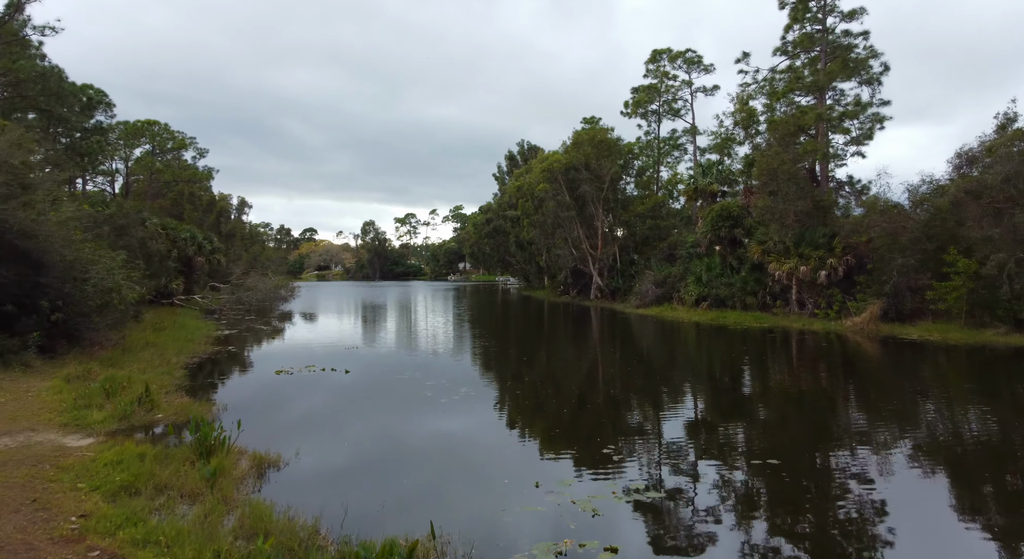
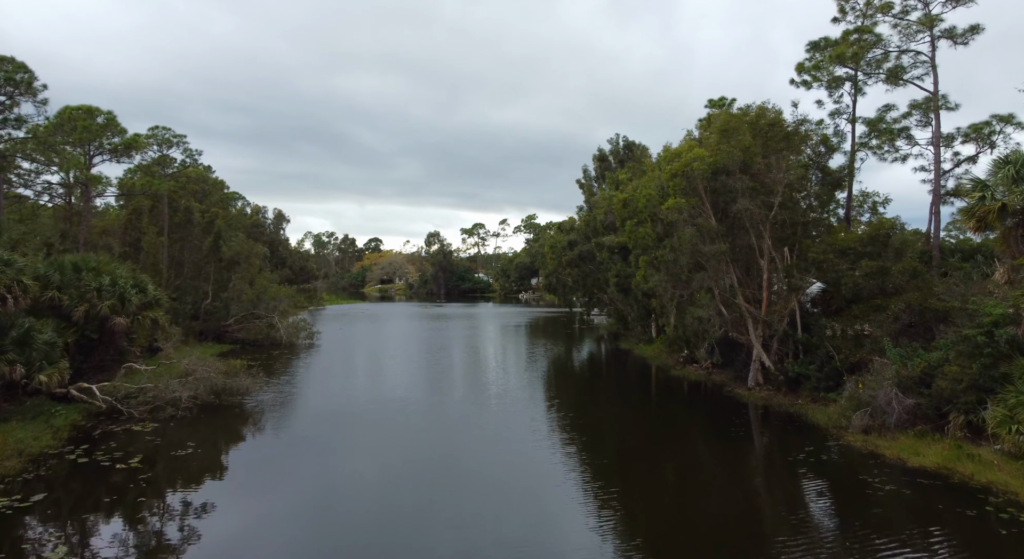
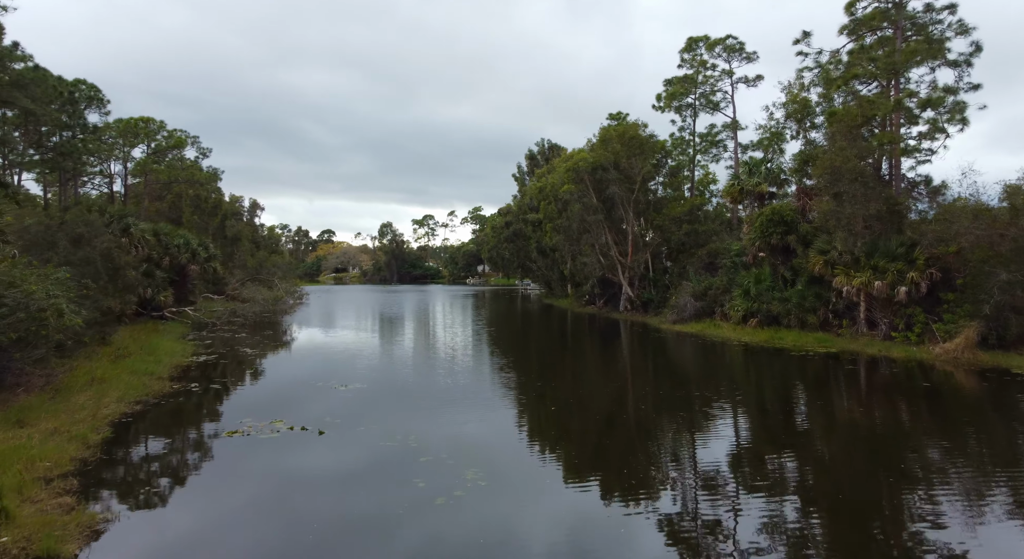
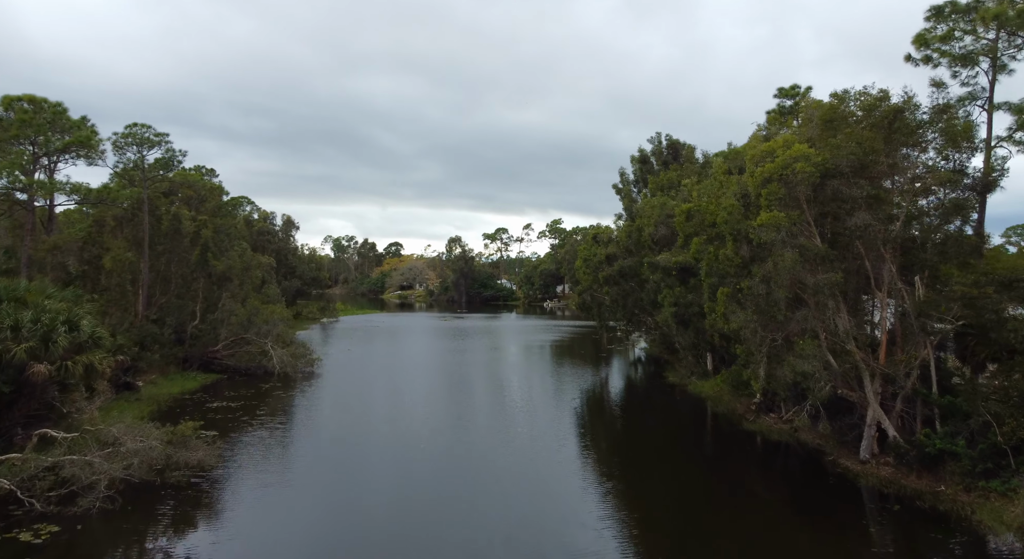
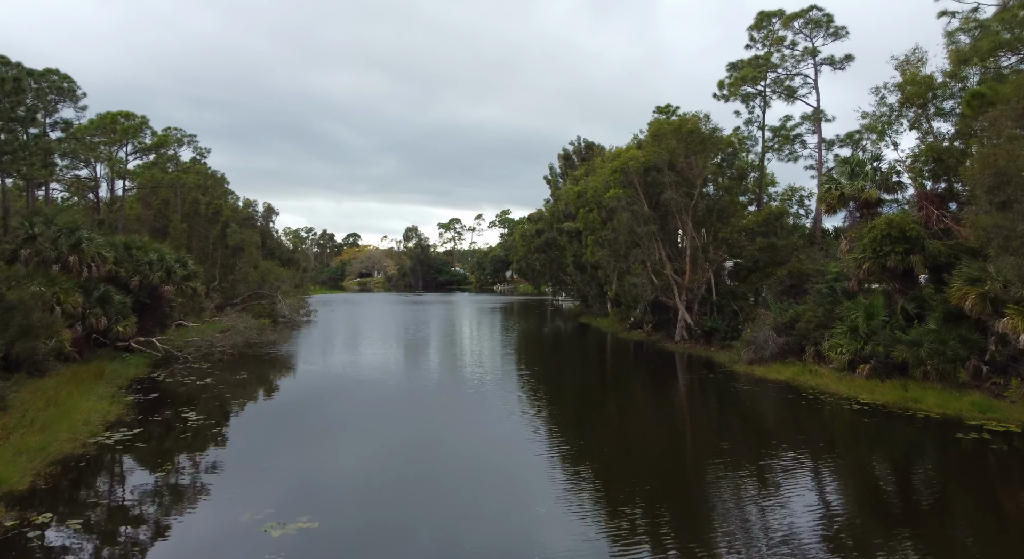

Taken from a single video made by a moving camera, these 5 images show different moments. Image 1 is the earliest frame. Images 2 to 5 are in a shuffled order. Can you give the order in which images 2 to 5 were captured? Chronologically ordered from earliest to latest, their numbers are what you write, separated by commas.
3, 5, 2, 4
